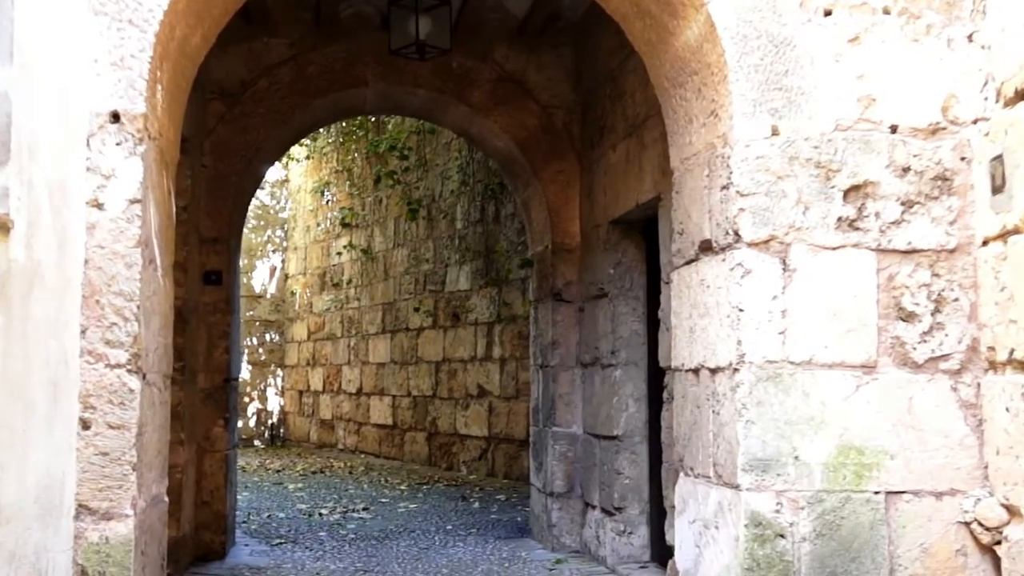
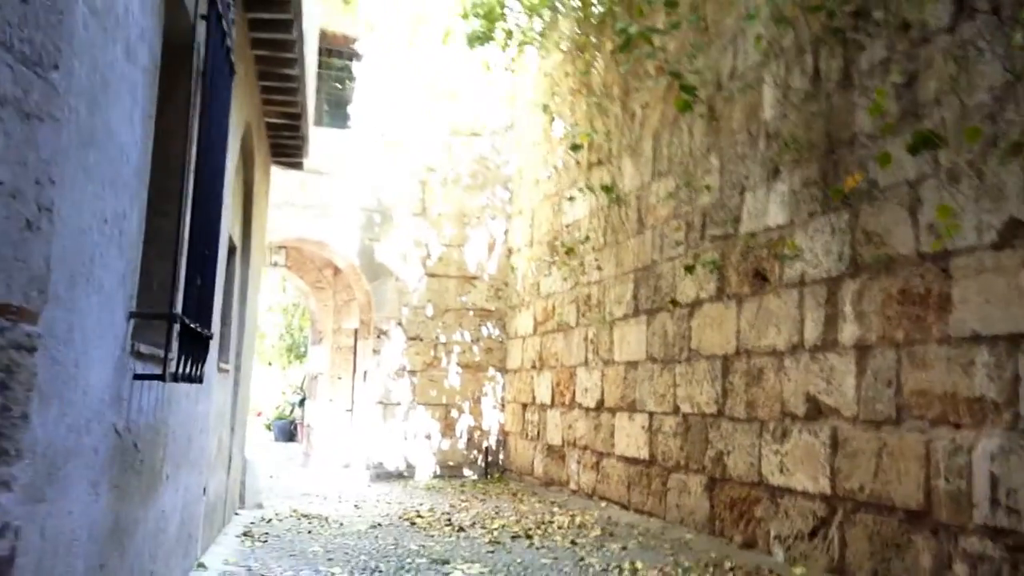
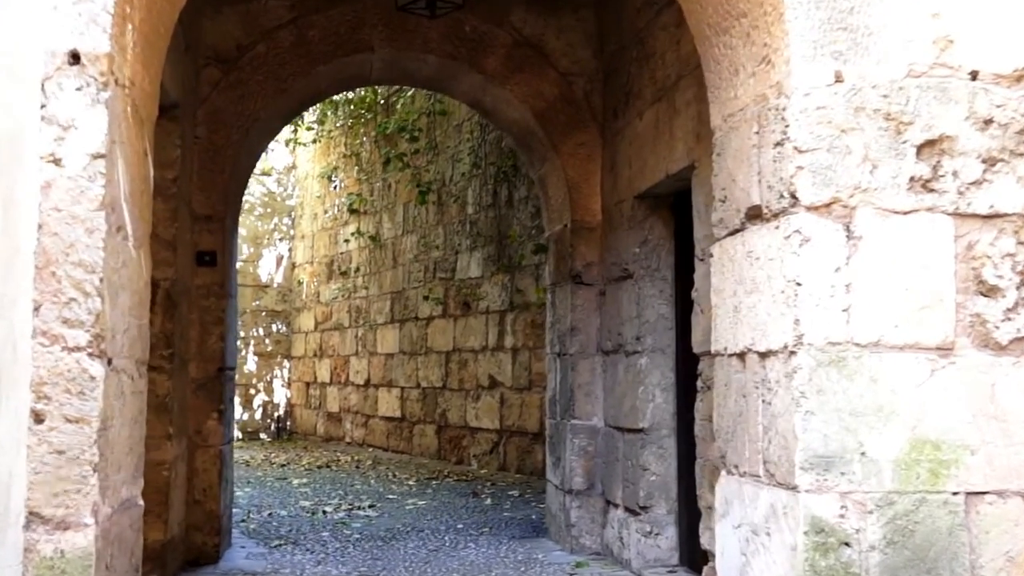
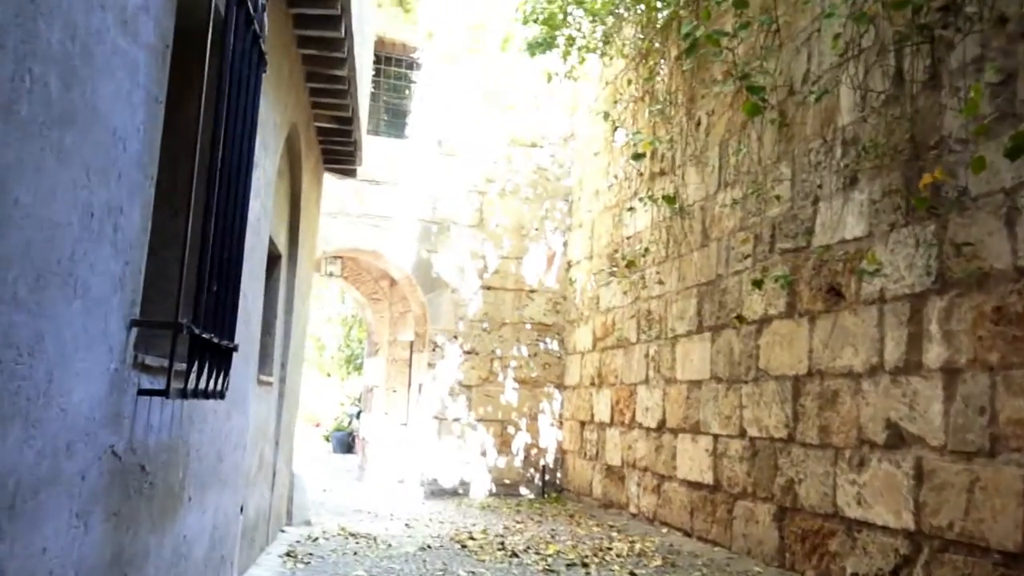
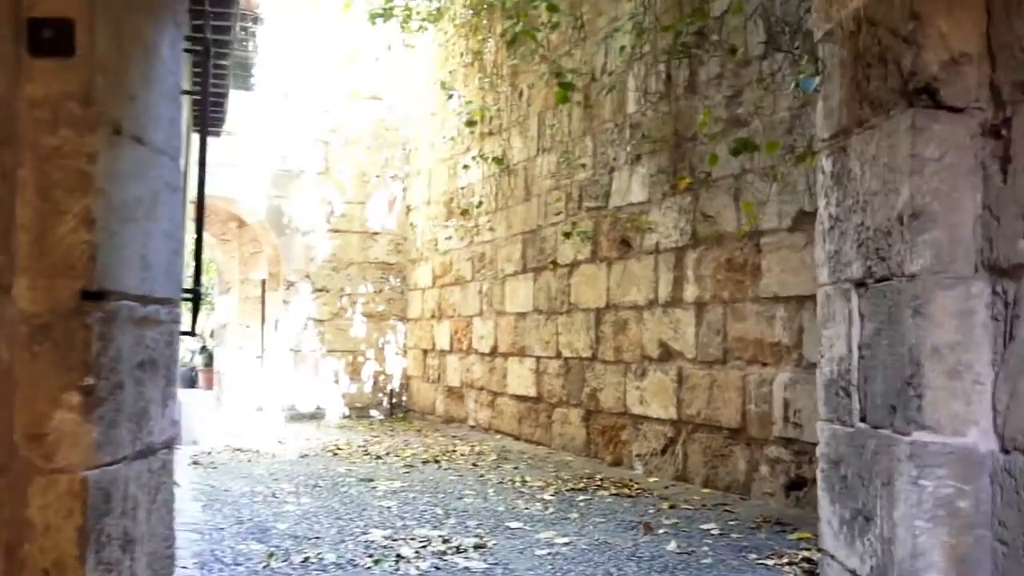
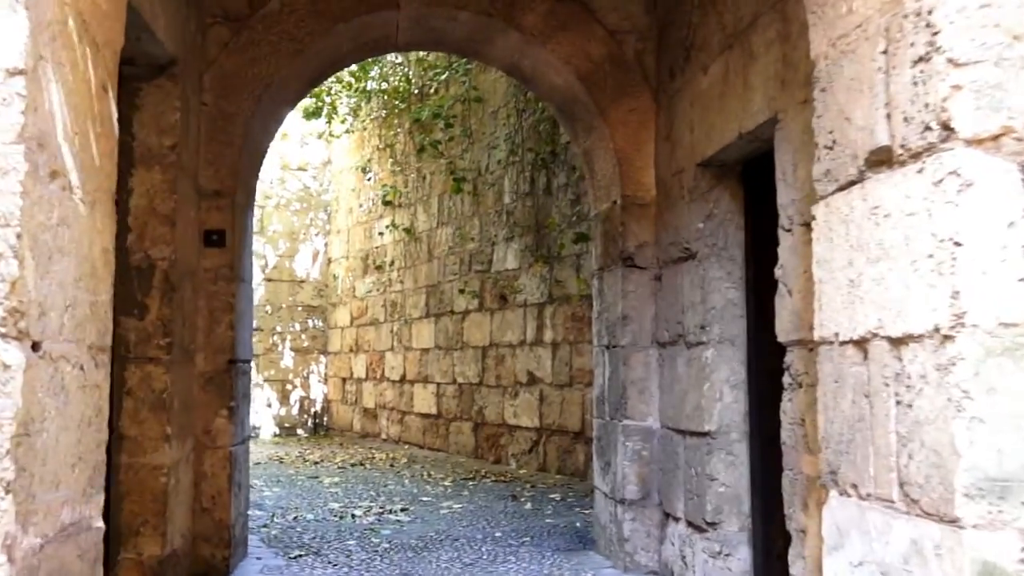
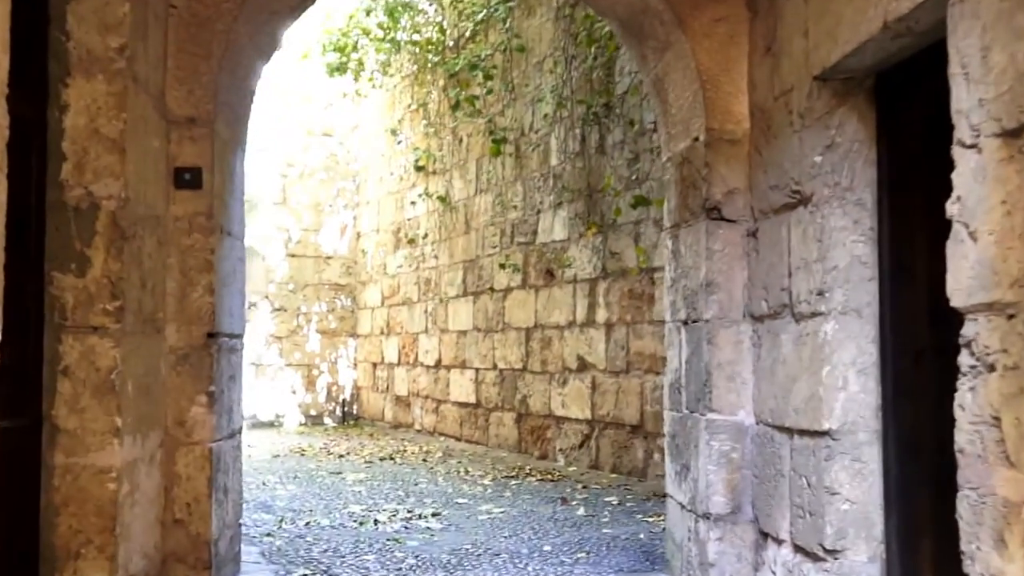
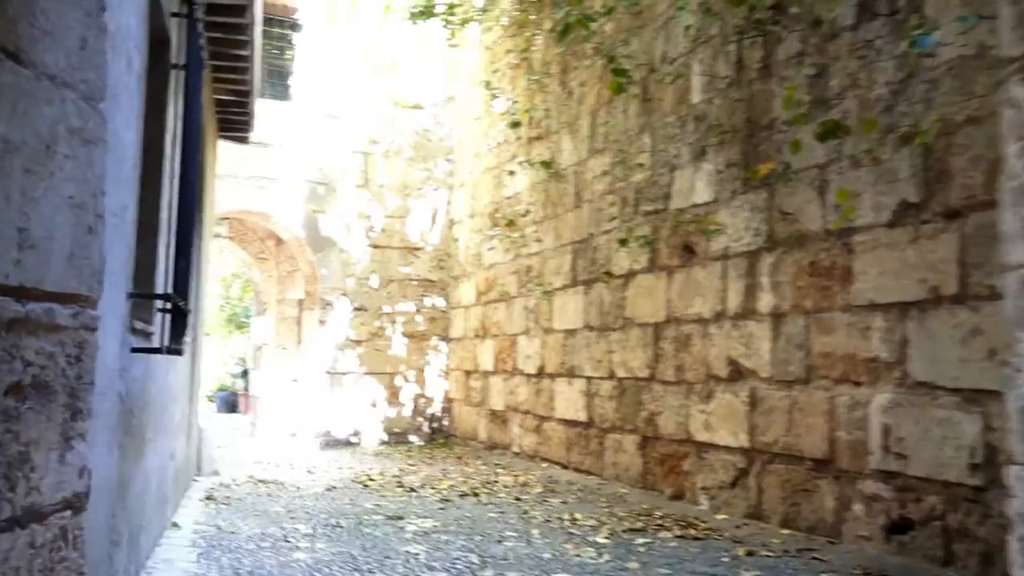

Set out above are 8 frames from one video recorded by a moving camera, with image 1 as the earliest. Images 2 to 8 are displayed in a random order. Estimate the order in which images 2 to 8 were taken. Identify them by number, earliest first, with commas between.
3, 6, 7, 5, 8, 2, 4
